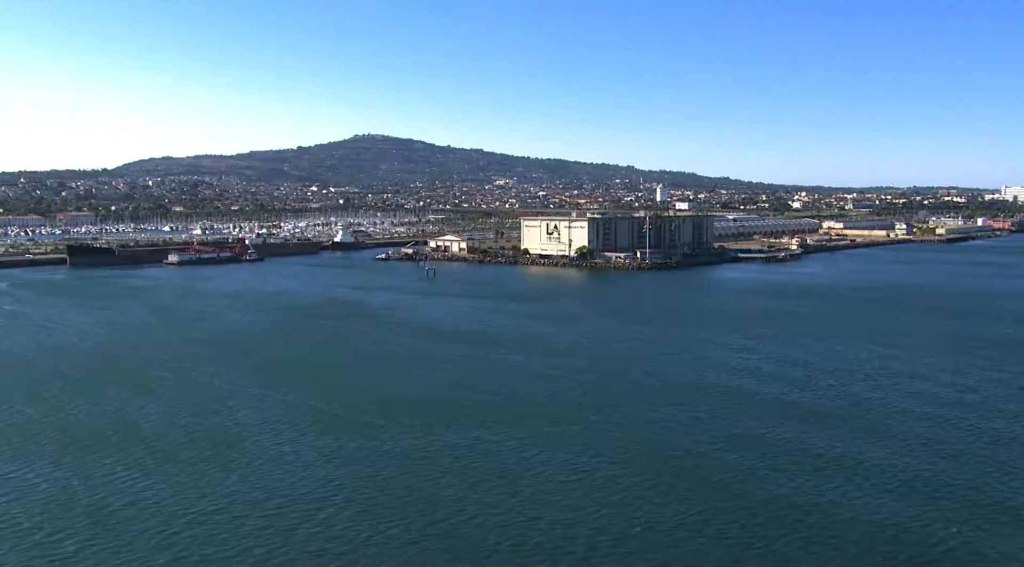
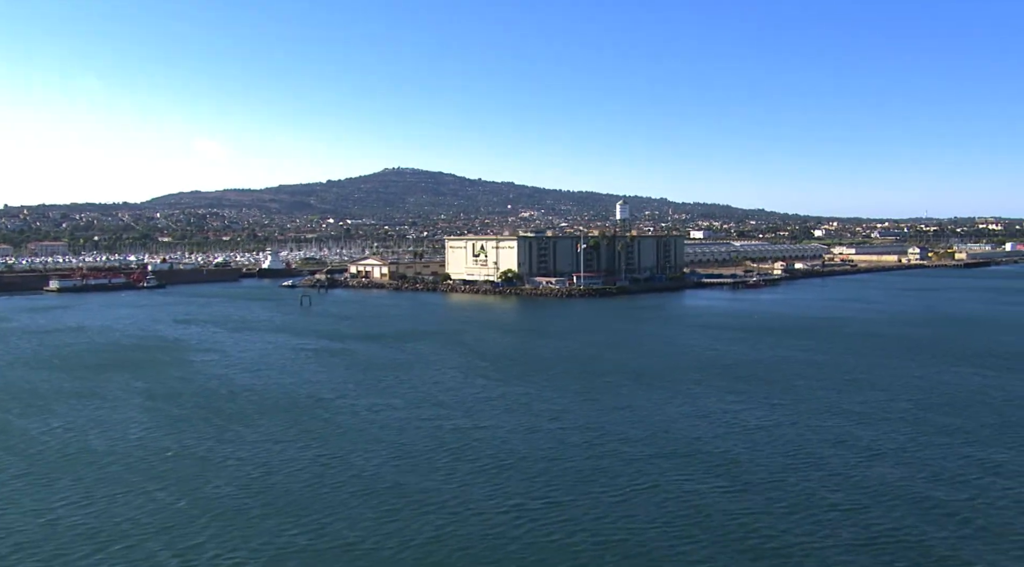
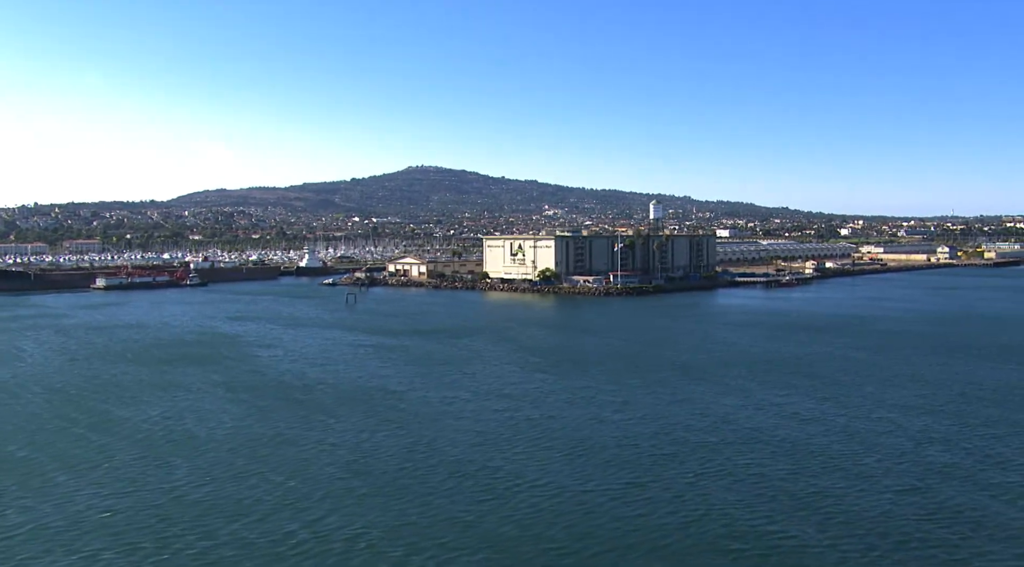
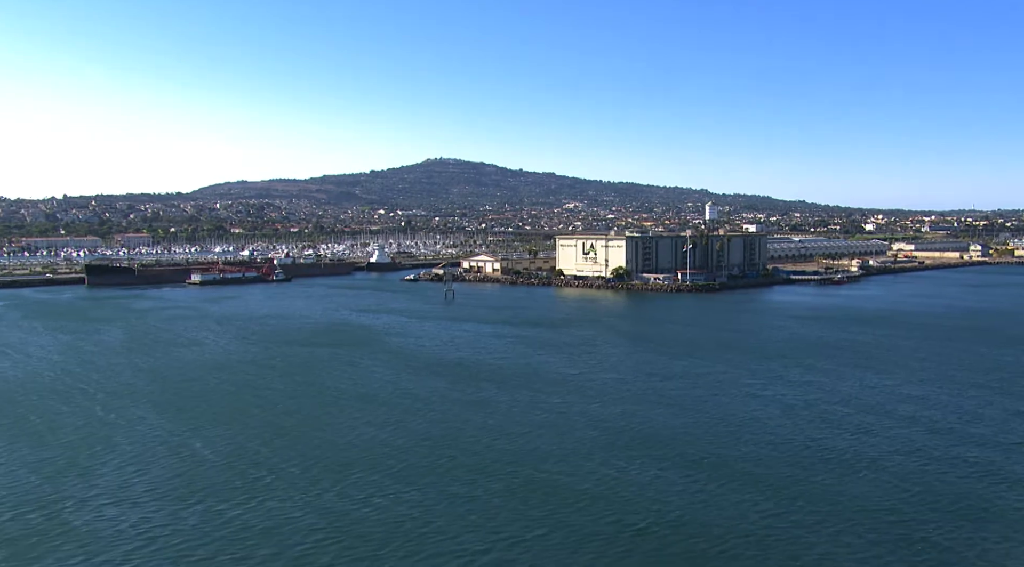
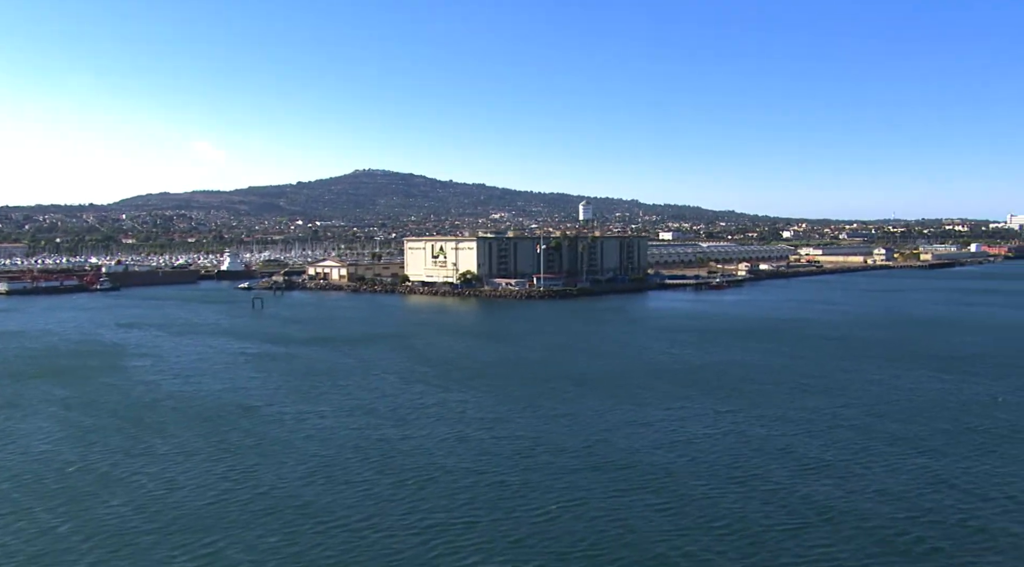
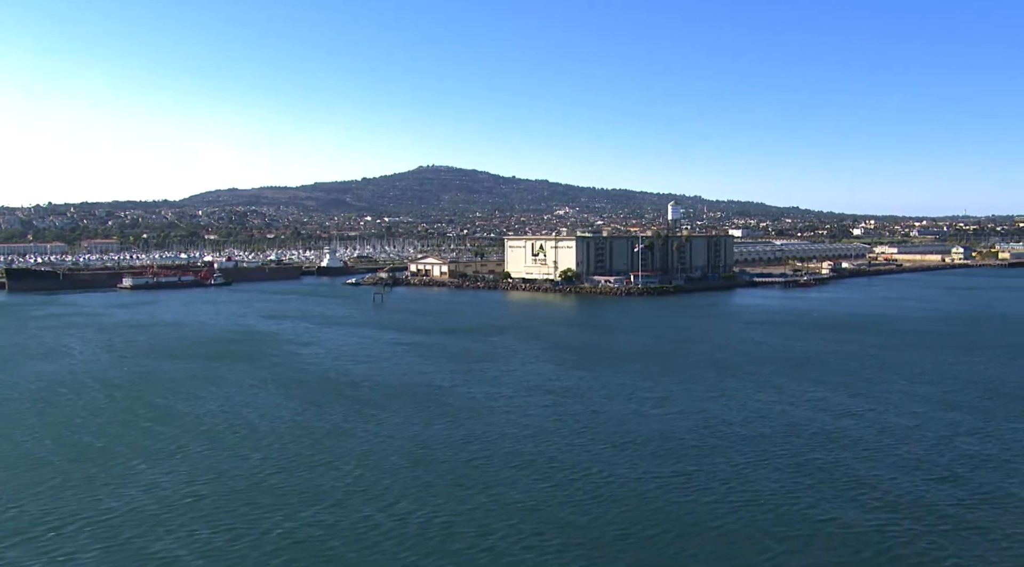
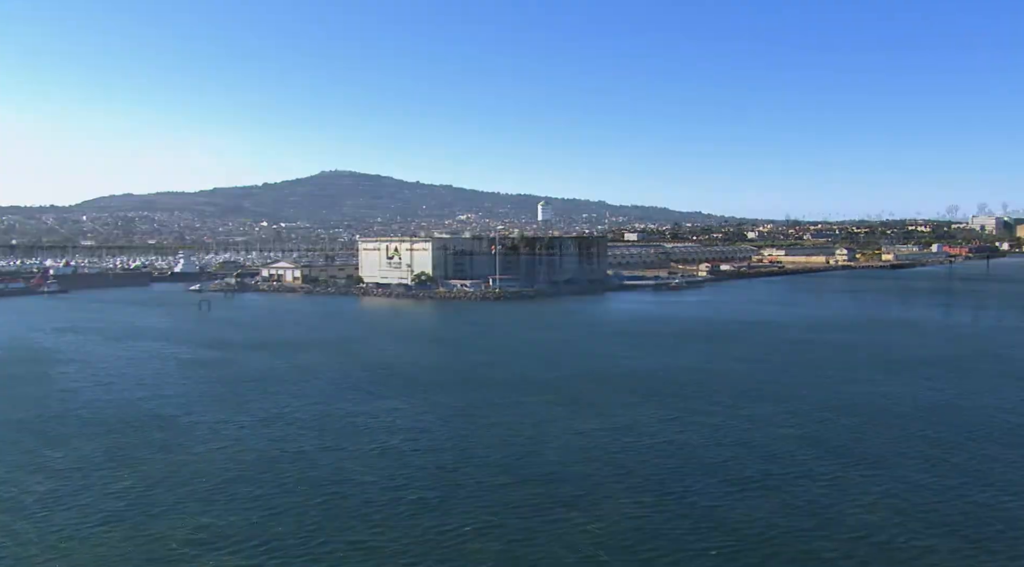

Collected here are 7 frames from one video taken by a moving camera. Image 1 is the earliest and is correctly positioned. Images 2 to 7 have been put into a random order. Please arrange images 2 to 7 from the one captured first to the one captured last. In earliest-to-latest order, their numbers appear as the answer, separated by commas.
4, 6, 3, 2, 5, 7
